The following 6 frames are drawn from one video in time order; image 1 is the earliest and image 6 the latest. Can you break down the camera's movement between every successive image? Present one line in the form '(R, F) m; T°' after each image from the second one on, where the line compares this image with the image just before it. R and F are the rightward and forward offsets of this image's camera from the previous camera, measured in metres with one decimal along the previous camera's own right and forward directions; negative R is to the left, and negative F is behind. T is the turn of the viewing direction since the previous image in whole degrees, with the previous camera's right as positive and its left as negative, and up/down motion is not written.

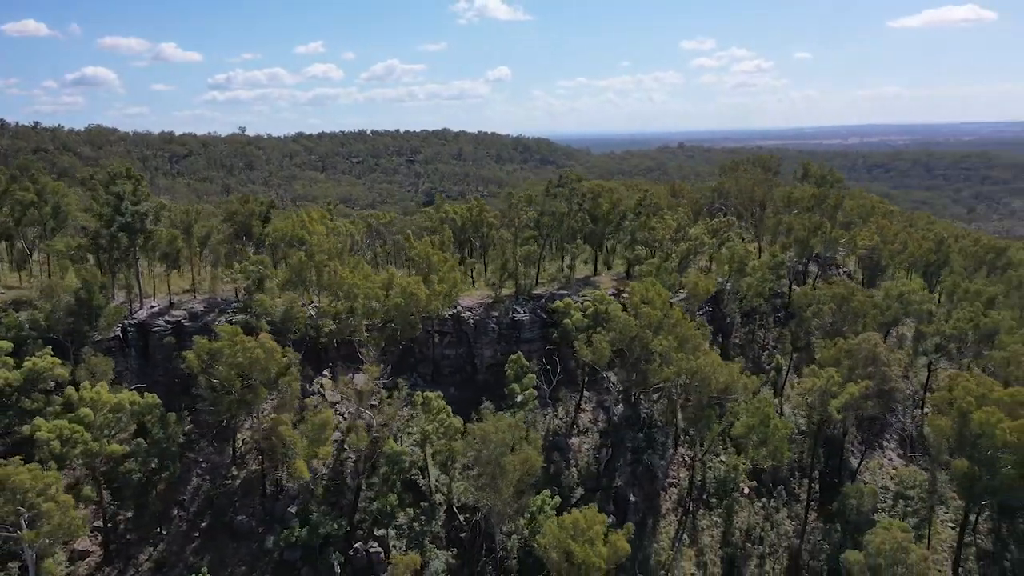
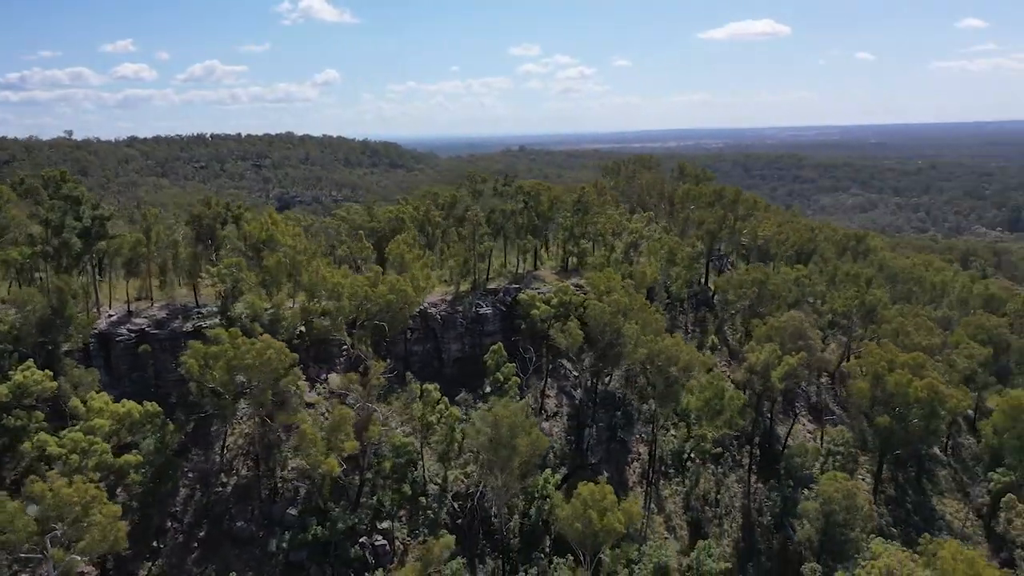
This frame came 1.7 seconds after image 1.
(-6.9, -1.1) m; +11°
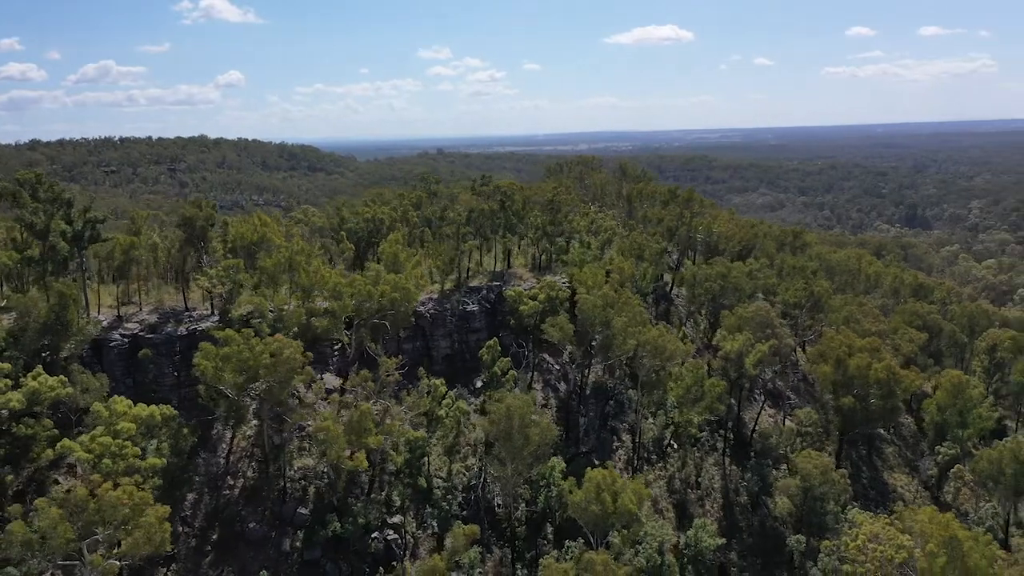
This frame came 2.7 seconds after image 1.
(-4.1, -0.9) m; +6°
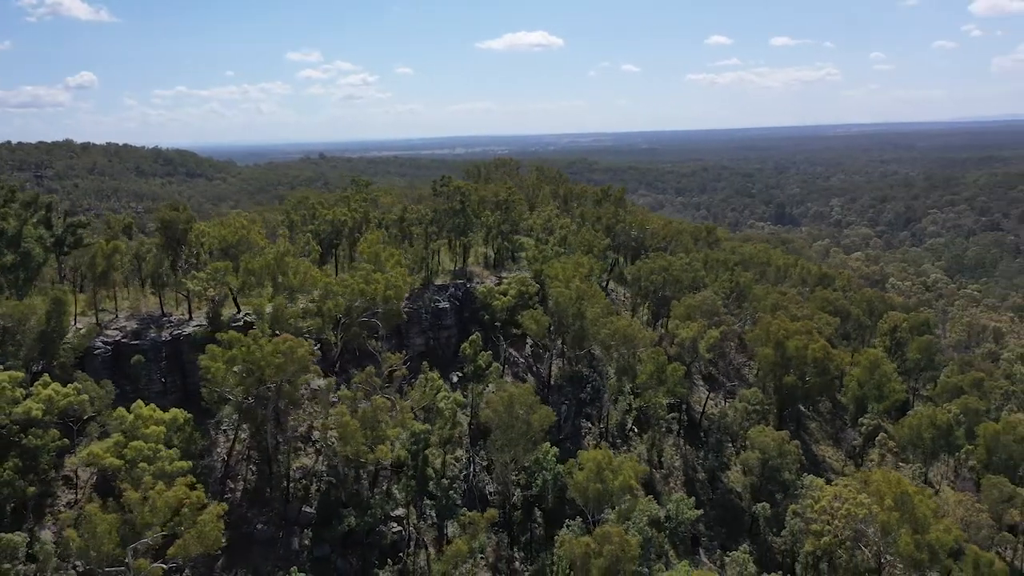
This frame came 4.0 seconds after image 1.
(-5.3, -1.2) m; +8°
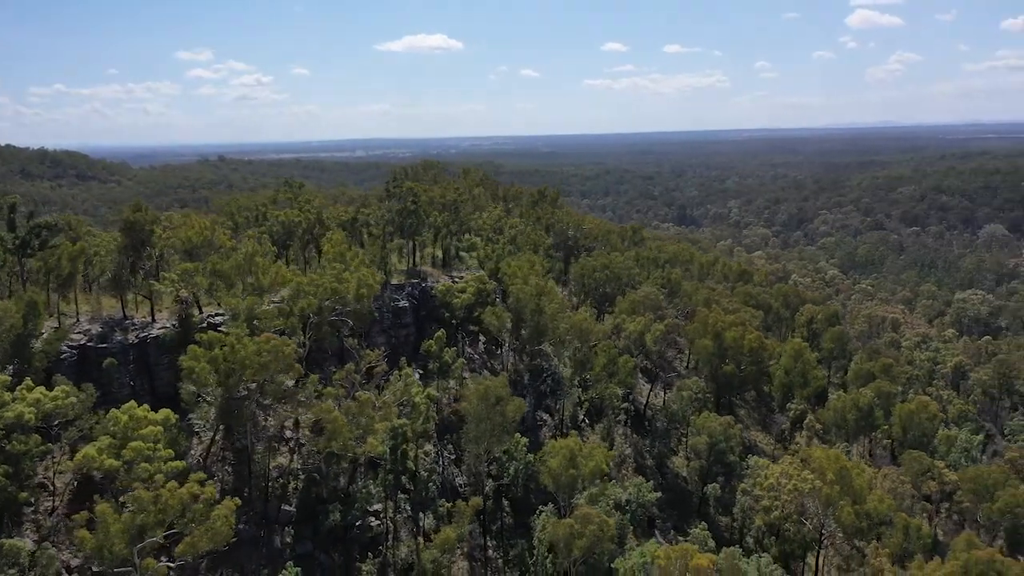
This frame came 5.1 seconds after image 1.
(-3.3, -1.2) m; +7°
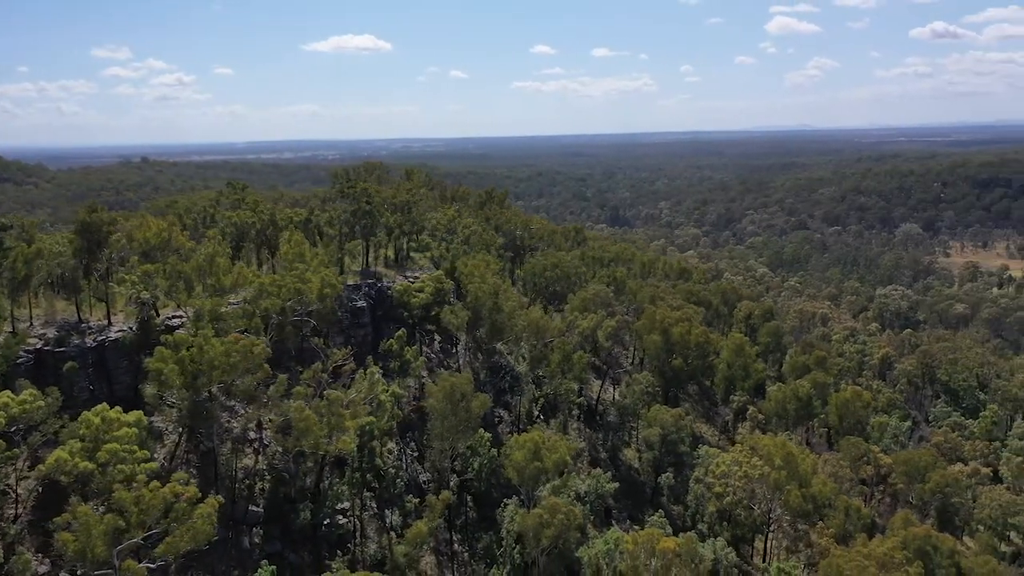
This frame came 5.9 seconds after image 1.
(-1.5, -0.8) m; +5°
